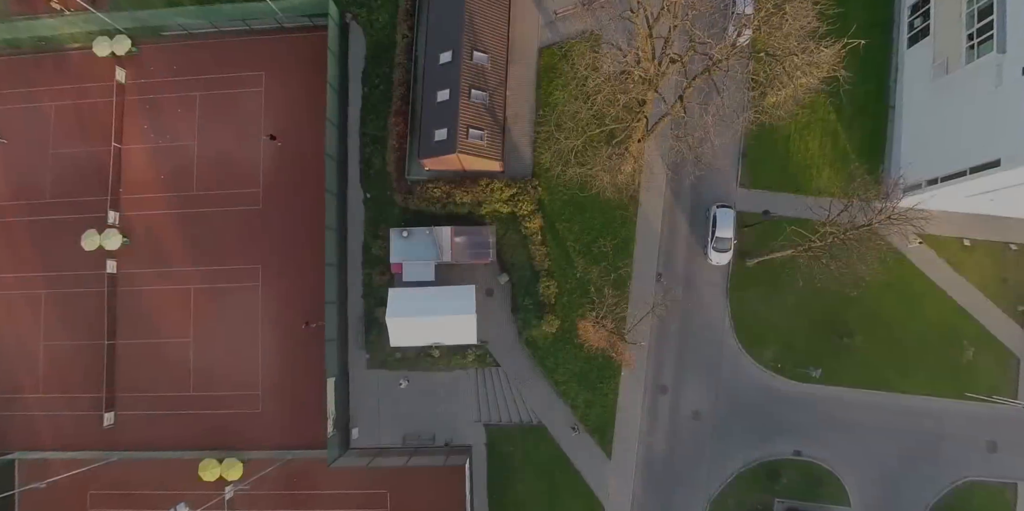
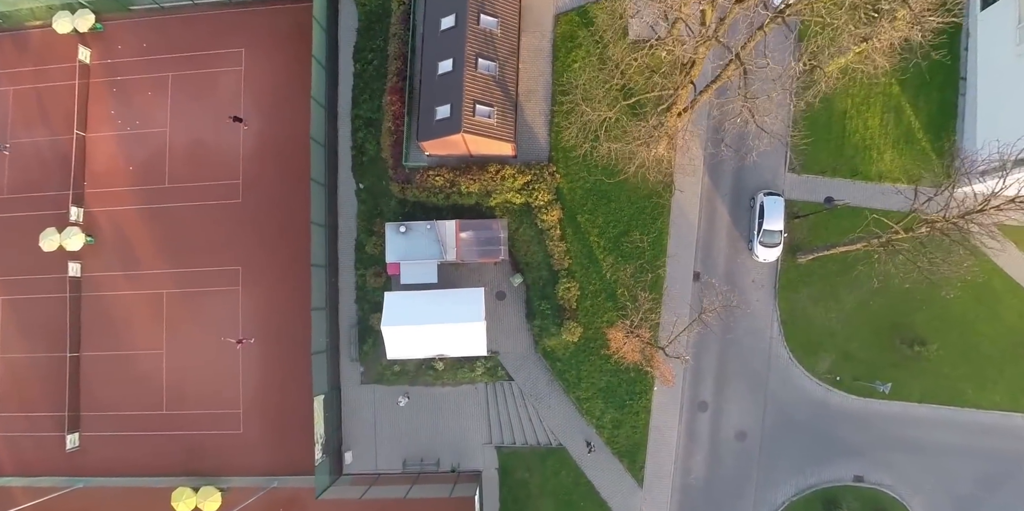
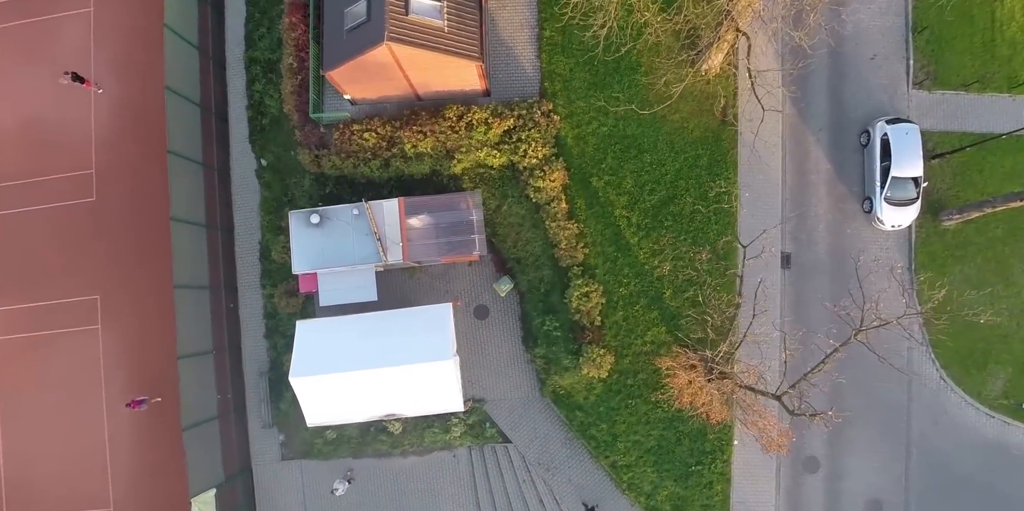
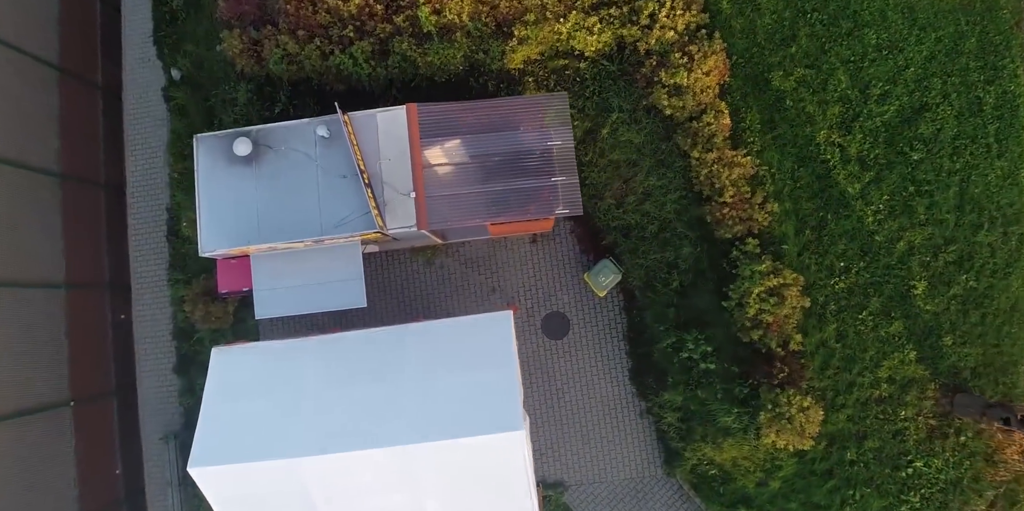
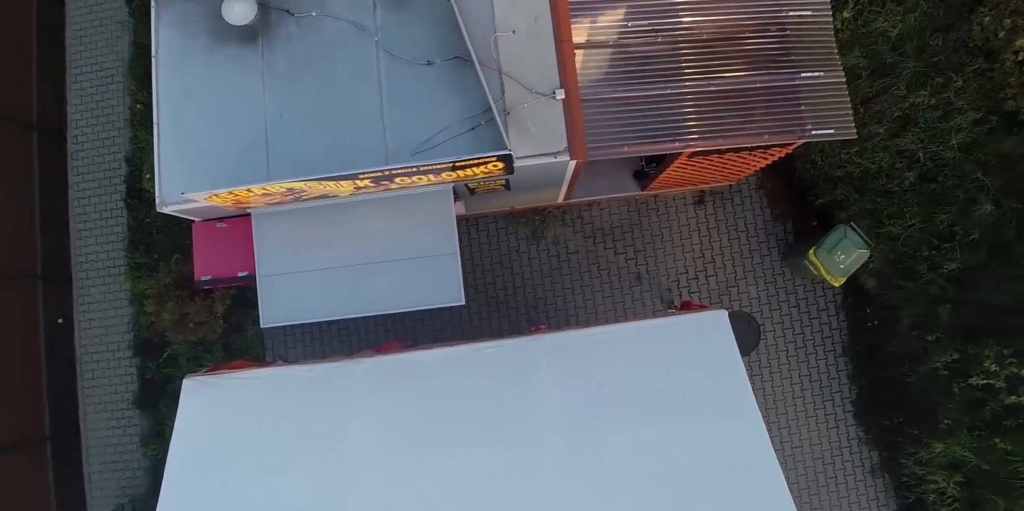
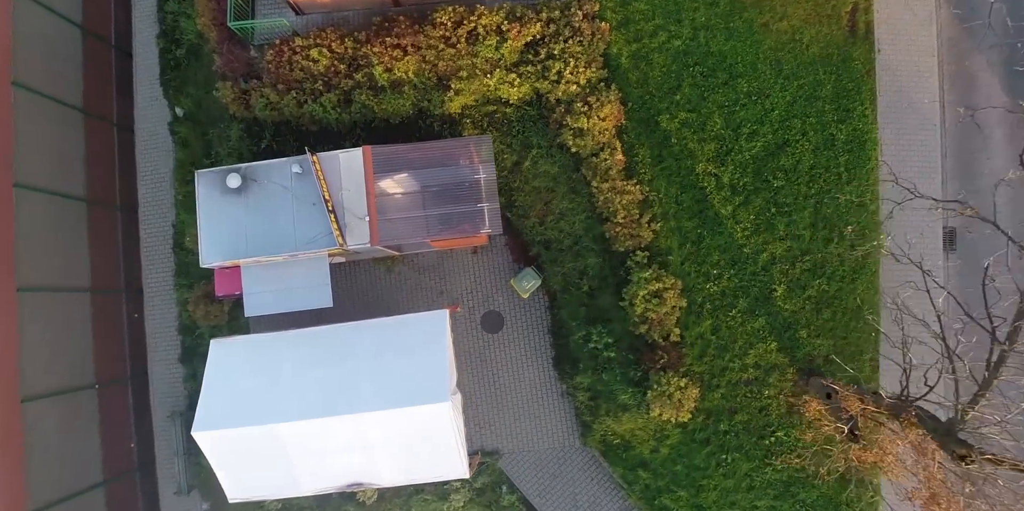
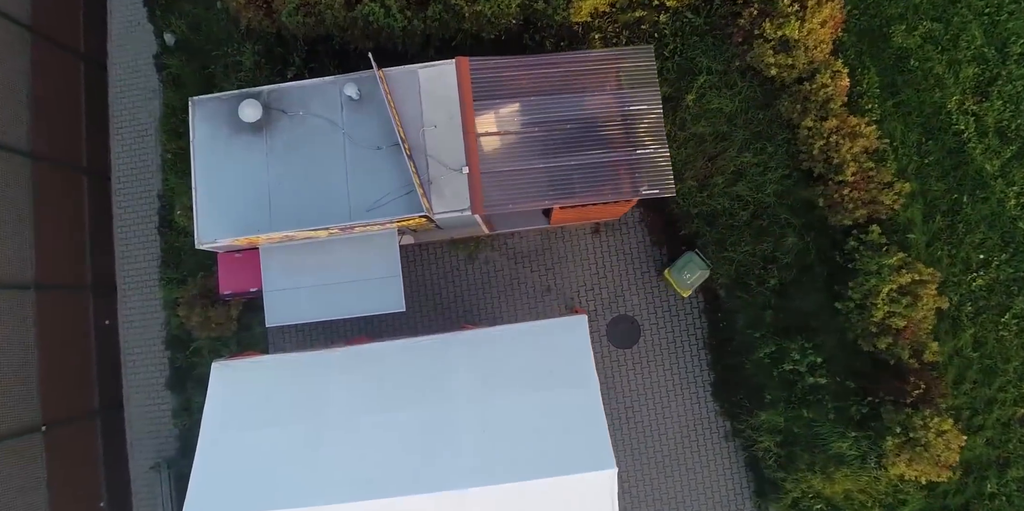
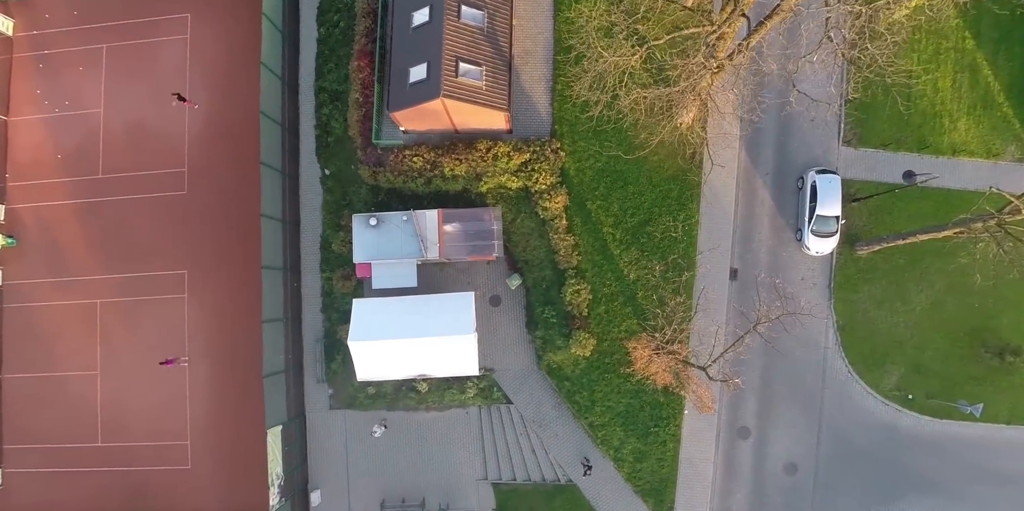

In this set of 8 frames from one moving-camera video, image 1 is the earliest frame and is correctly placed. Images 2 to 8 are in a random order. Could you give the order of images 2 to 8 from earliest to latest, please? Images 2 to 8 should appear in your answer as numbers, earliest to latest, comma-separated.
2, 8, 3, 6, 4, 7, 5
